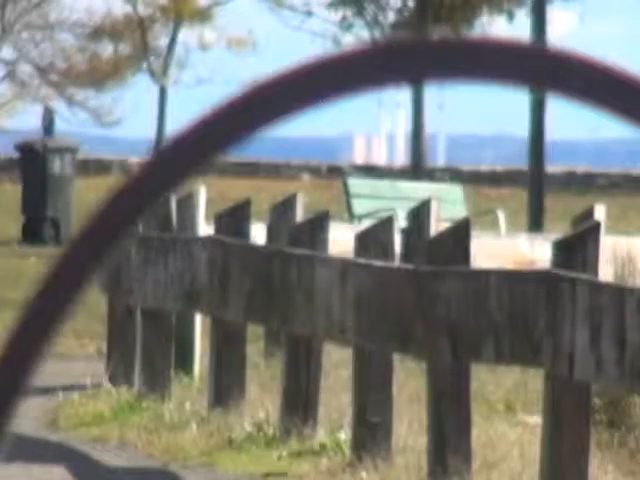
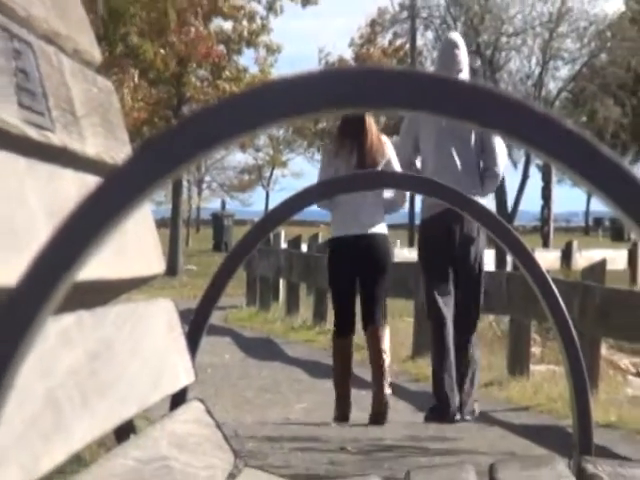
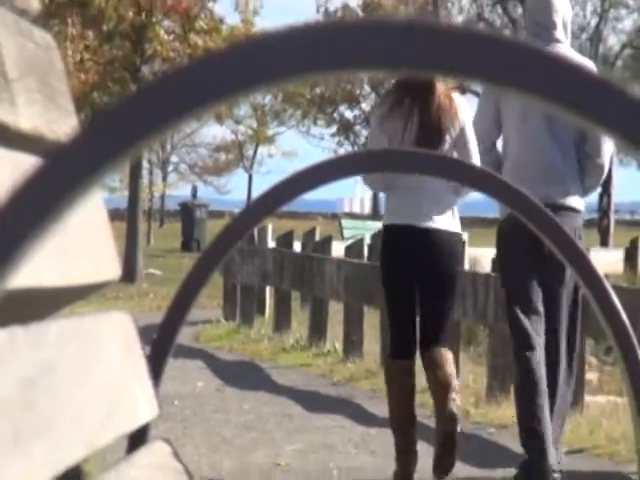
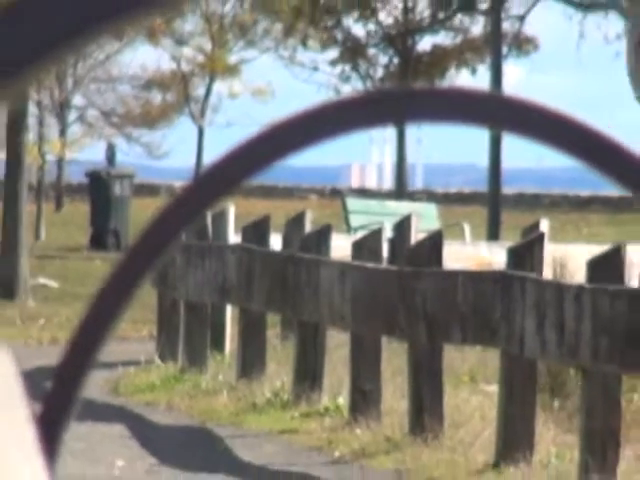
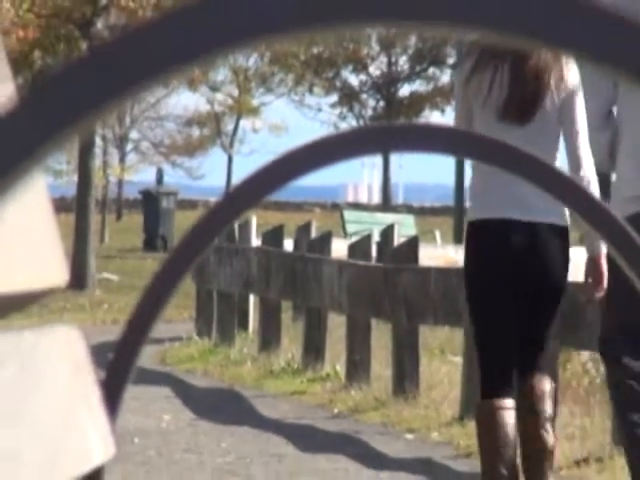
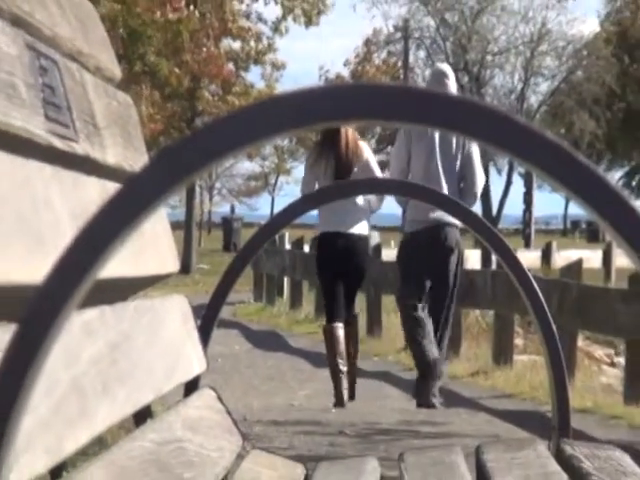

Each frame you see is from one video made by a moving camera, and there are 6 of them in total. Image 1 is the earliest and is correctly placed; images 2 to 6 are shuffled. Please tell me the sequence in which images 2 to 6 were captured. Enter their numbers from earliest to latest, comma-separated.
4, 5, 3, 2, 6
